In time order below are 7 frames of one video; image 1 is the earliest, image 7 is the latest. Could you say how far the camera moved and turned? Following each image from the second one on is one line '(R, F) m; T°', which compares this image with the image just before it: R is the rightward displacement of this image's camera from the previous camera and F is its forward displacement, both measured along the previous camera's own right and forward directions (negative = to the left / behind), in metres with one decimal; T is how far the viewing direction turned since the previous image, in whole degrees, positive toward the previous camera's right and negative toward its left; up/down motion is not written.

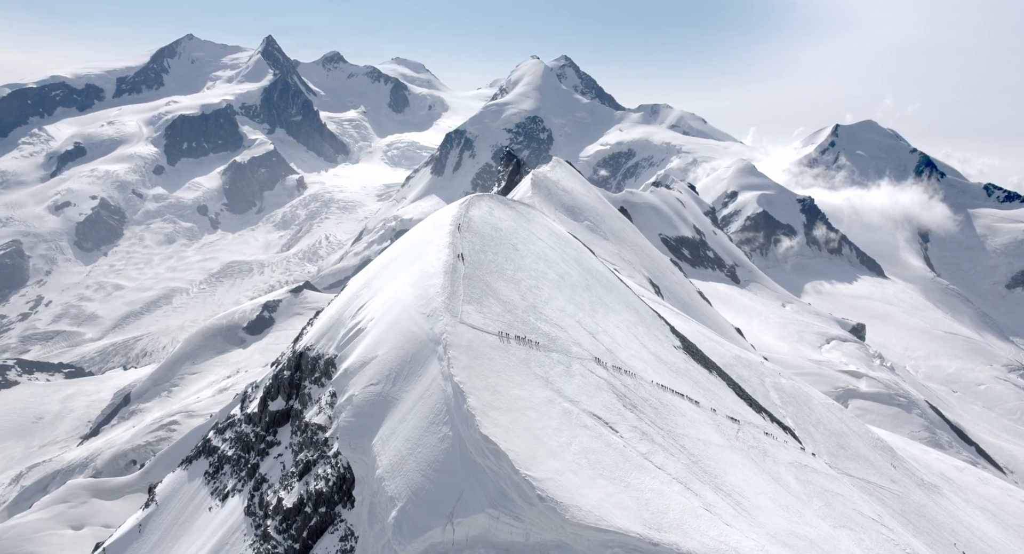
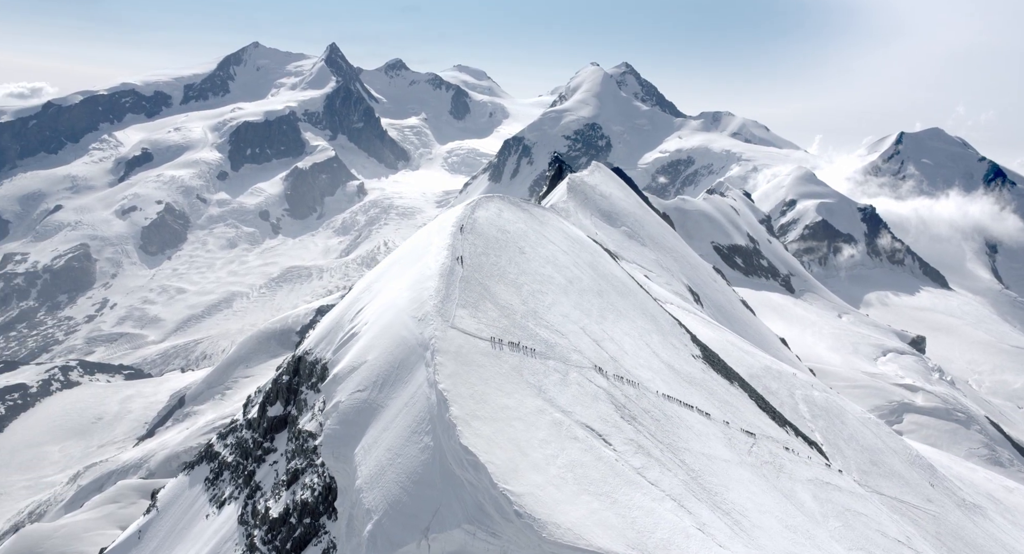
(+3.2, +1.9) m; -3°
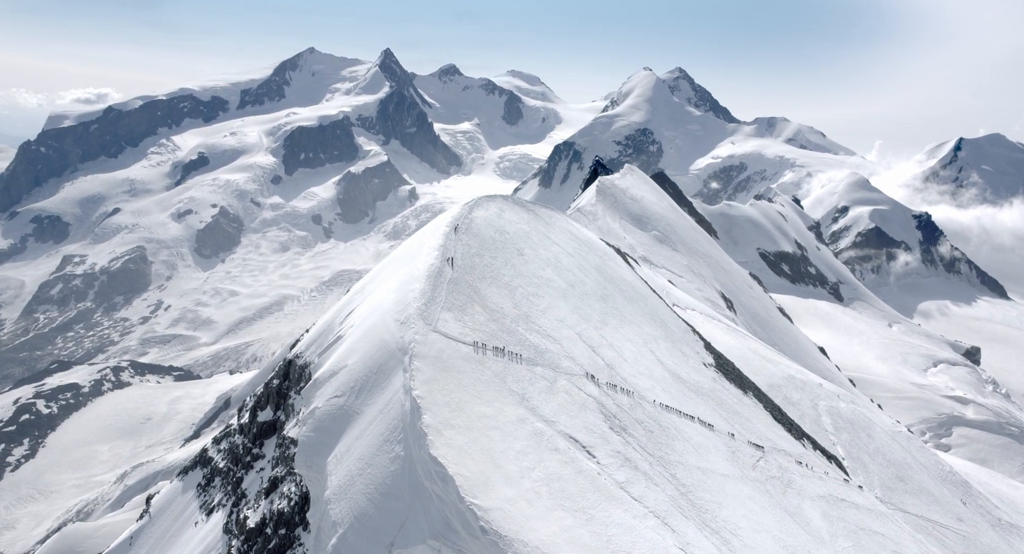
(+3.2, +2.0) m; -3°
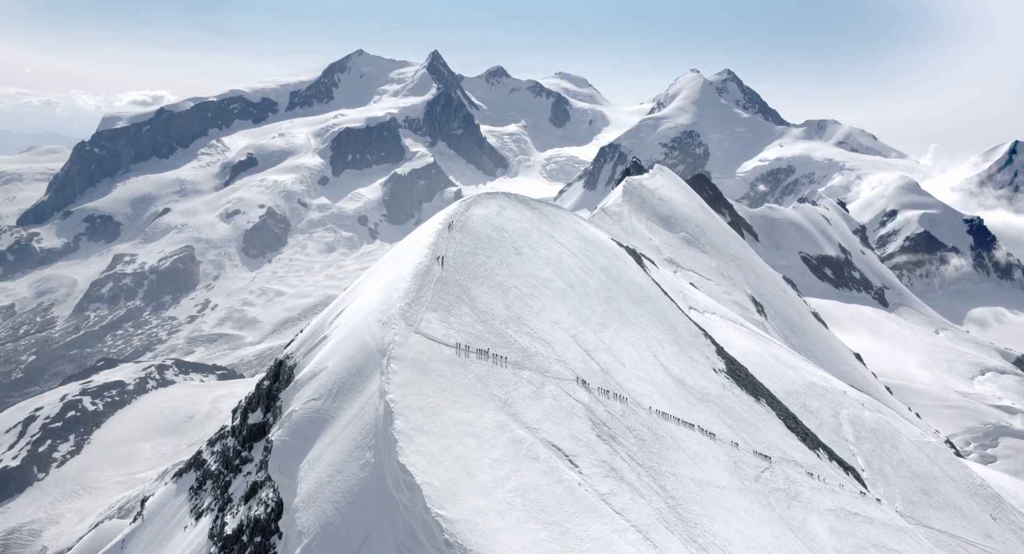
(+2.8, +1.9) m; -2°
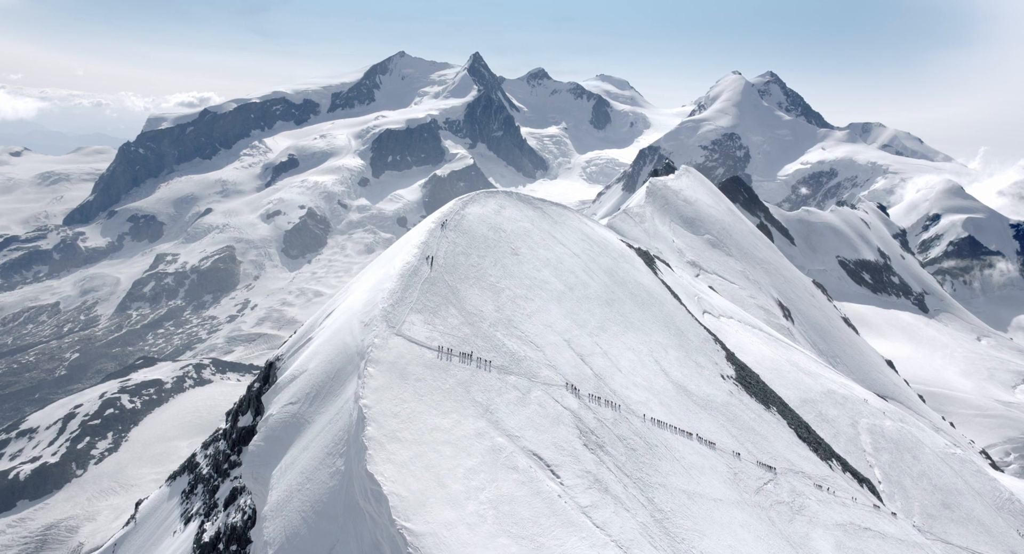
(+2.4, +1.7) m; -2°
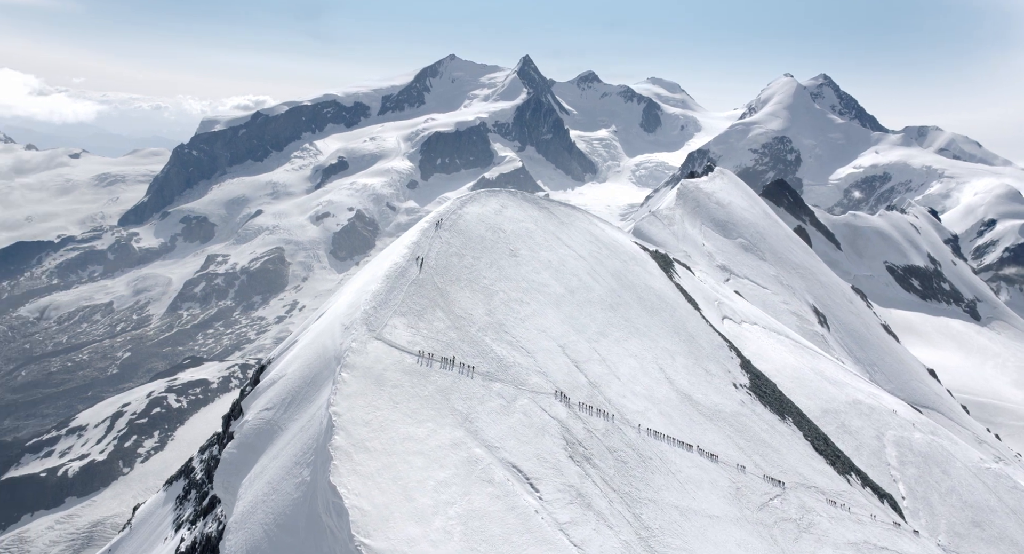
(+2.7, +2.0) m; -3°
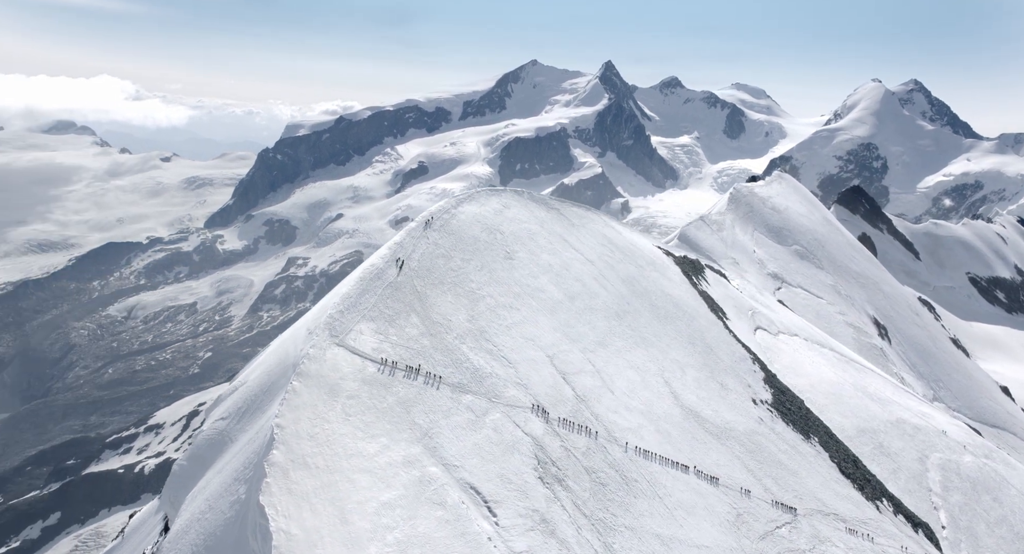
(+4.2, +3.3) m; -4°
